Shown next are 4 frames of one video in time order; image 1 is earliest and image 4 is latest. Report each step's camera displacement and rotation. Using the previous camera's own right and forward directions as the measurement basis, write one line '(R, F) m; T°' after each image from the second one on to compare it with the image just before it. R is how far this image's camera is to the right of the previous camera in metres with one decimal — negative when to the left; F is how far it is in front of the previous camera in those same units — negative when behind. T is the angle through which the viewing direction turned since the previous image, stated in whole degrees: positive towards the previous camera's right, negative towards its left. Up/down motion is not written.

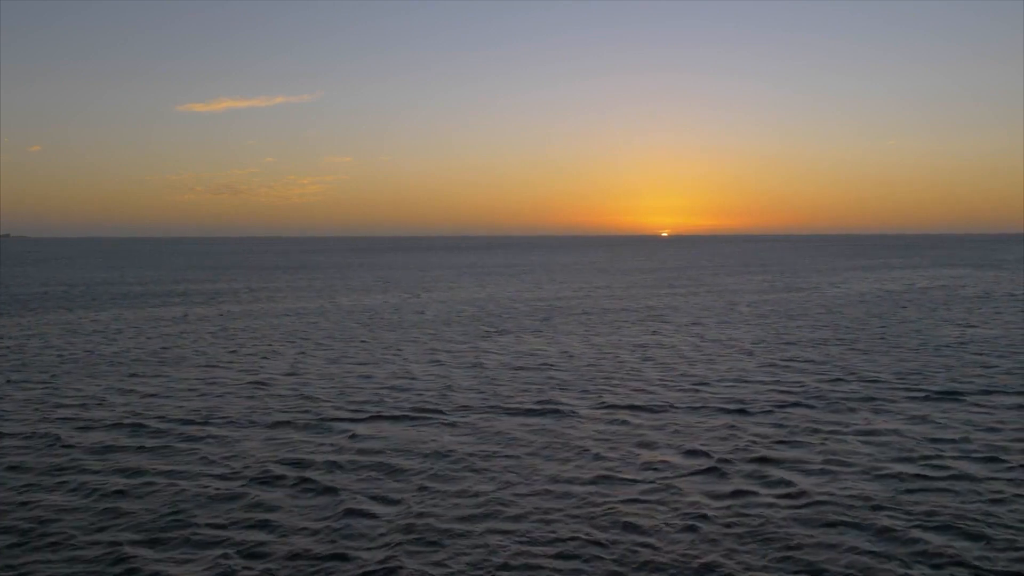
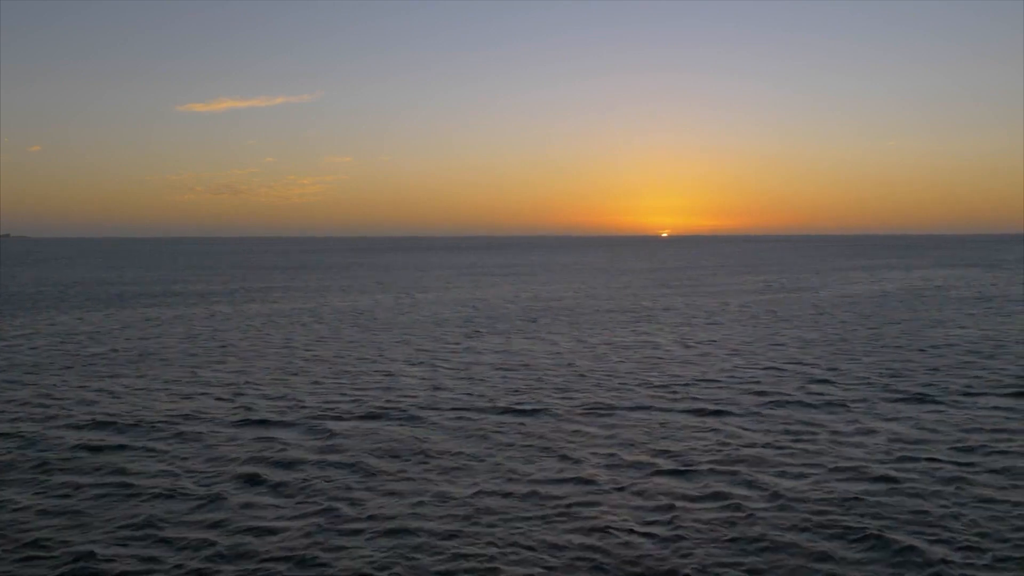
(+1.2, +0.4) m; 0°
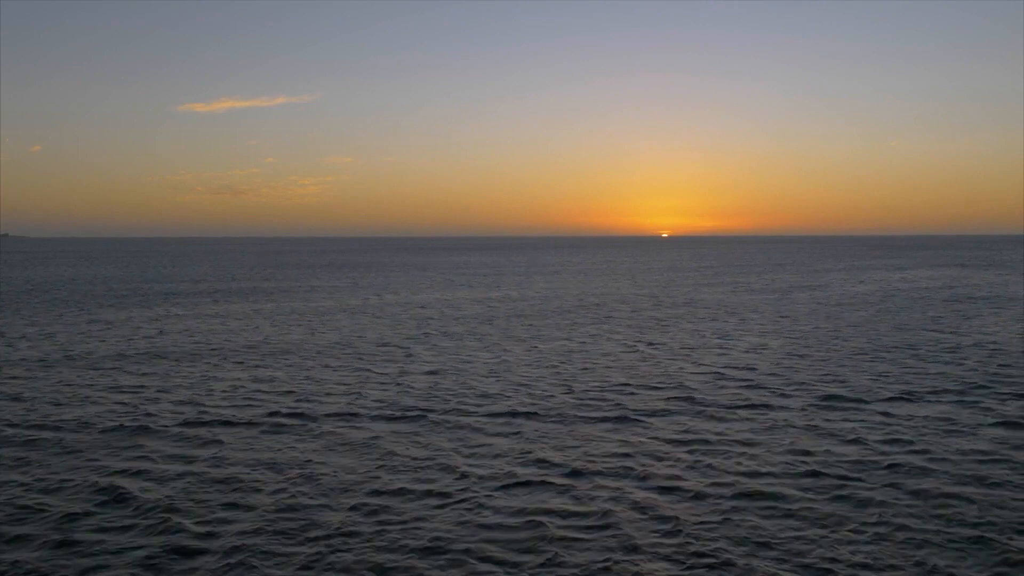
(+1.9, +1.0) m; 0°
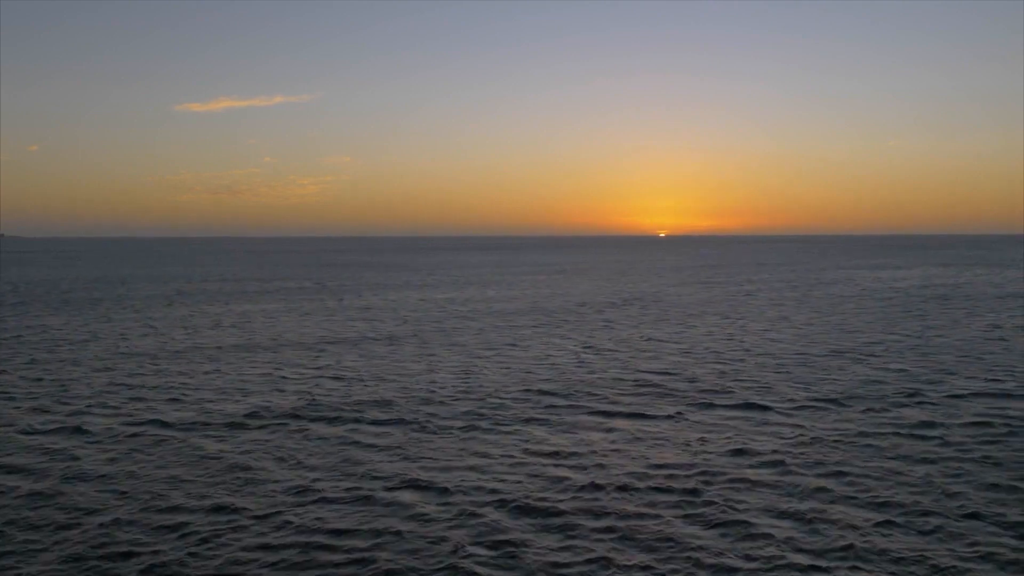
(+2.0, +0.6) m; 0°
